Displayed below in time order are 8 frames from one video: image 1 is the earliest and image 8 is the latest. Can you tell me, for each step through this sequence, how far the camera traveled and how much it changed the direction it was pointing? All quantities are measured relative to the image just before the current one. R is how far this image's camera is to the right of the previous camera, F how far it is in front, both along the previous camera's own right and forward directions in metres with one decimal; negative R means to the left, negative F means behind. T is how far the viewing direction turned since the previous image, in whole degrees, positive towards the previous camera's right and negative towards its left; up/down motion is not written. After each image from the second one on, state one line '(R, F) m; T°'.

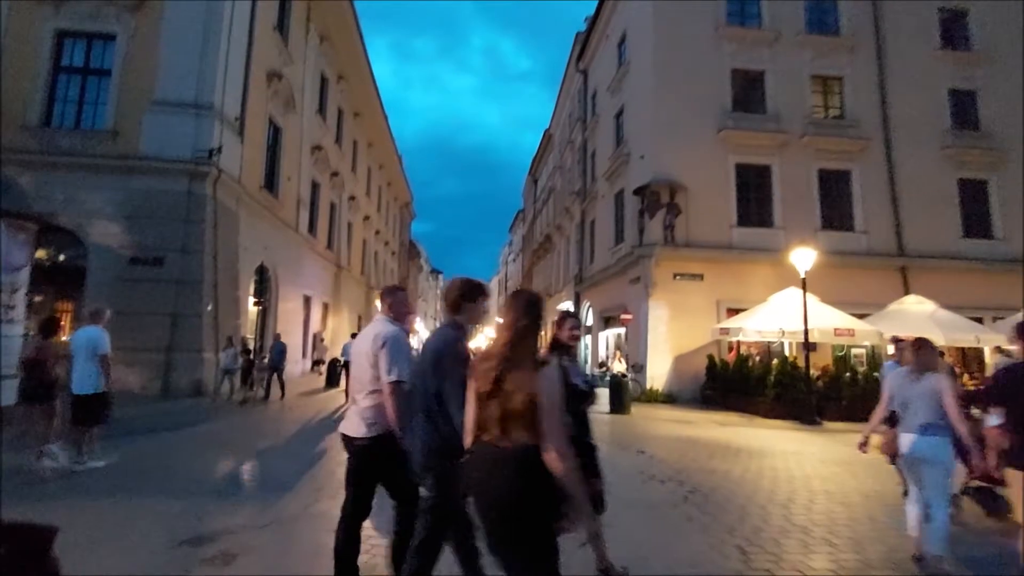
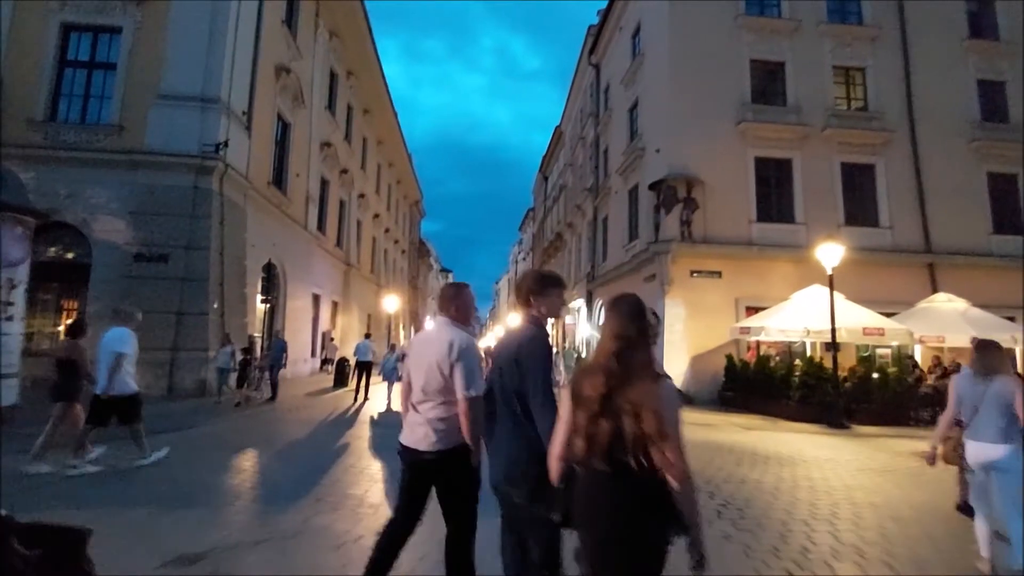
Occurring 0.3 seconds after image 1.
(-0.1, +0.3) m; -1°
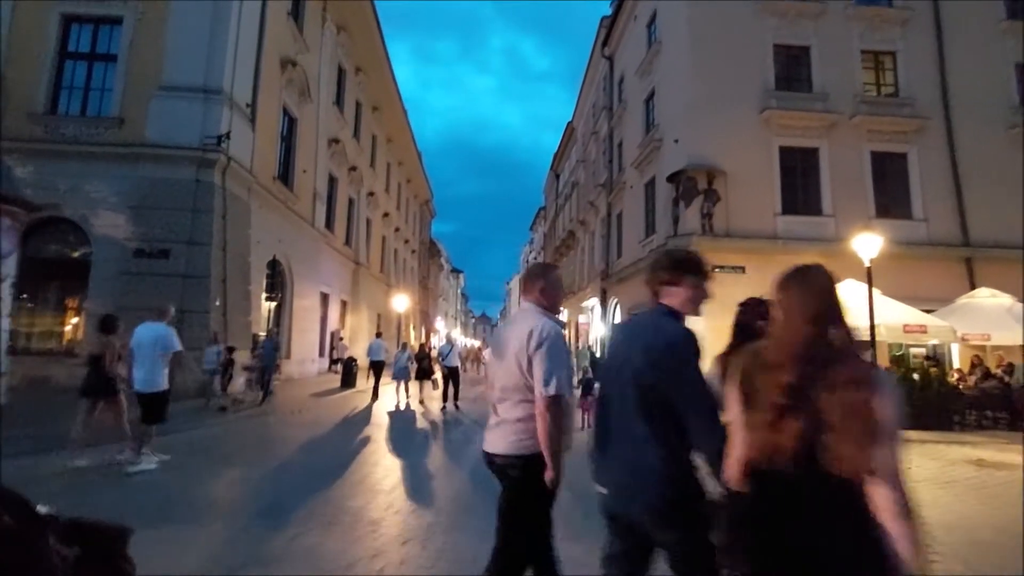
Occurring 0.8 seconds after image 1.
(0.0, +0.5) m; -1°
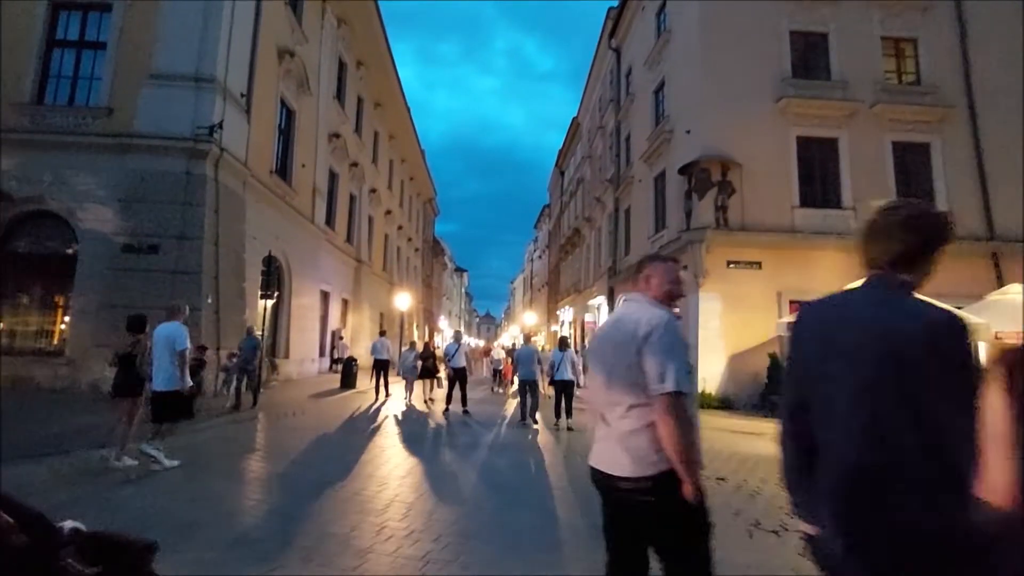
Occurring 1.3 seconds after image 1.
(0.0, +0.5) m; 0°
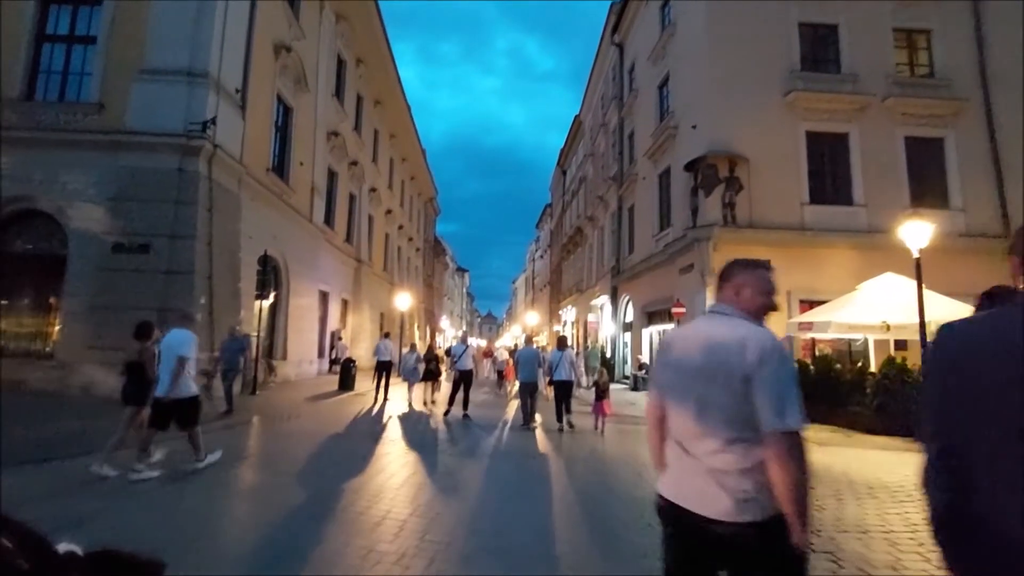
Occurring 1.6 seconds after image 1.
(0.0, +0.3) m; 0°
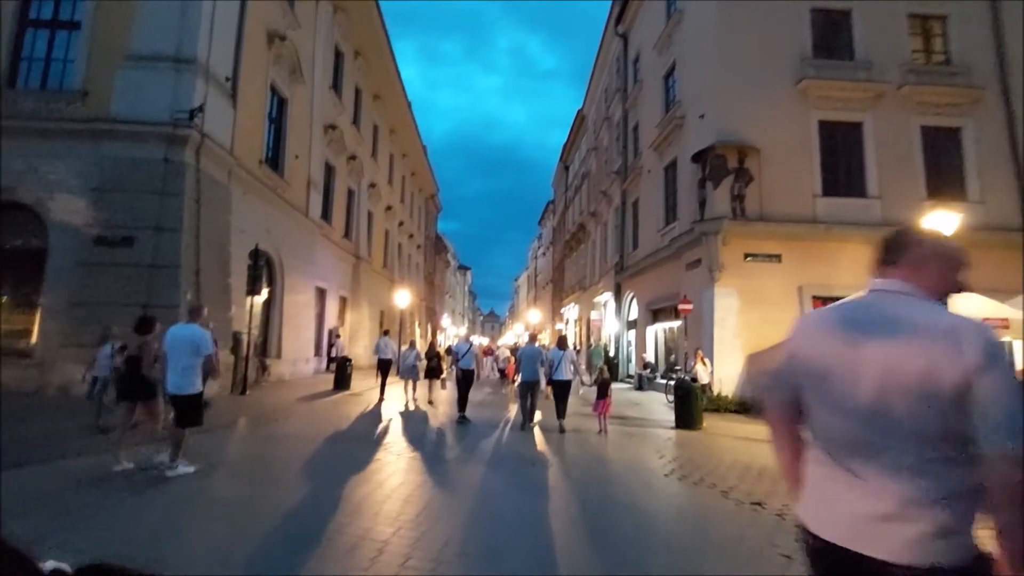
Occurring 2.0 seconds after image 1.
(0.0, +0.4) m; 0°
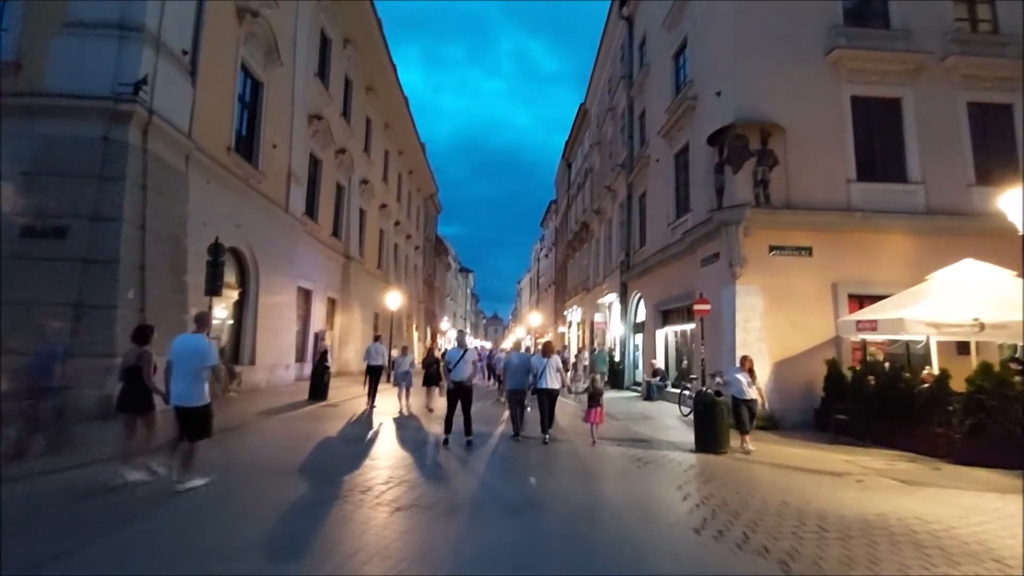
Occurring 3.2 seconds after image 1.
(+0.2, +1.2) m; 0°
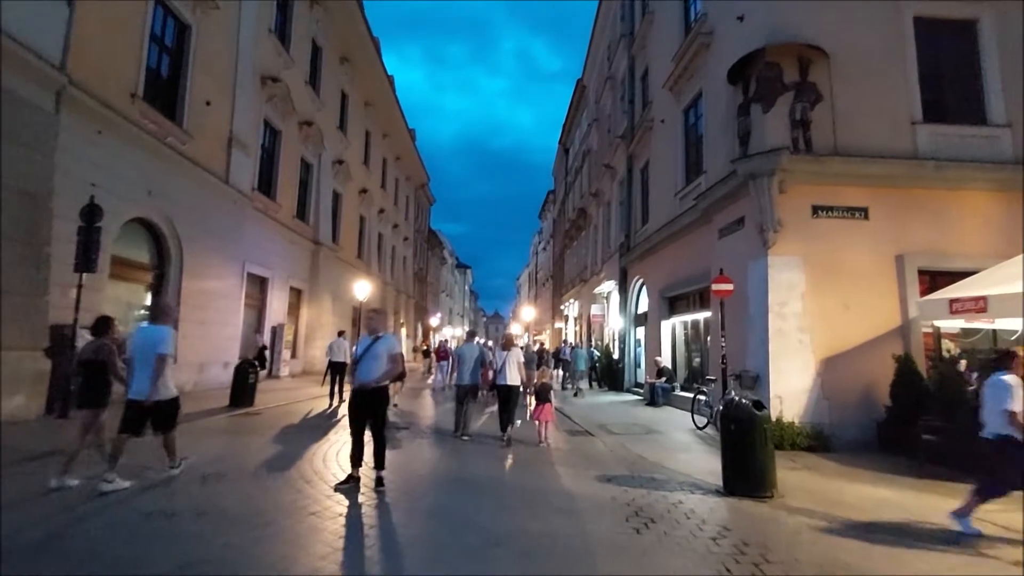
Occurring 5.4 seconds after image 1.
(+0.5, +2.1) m; 0°
